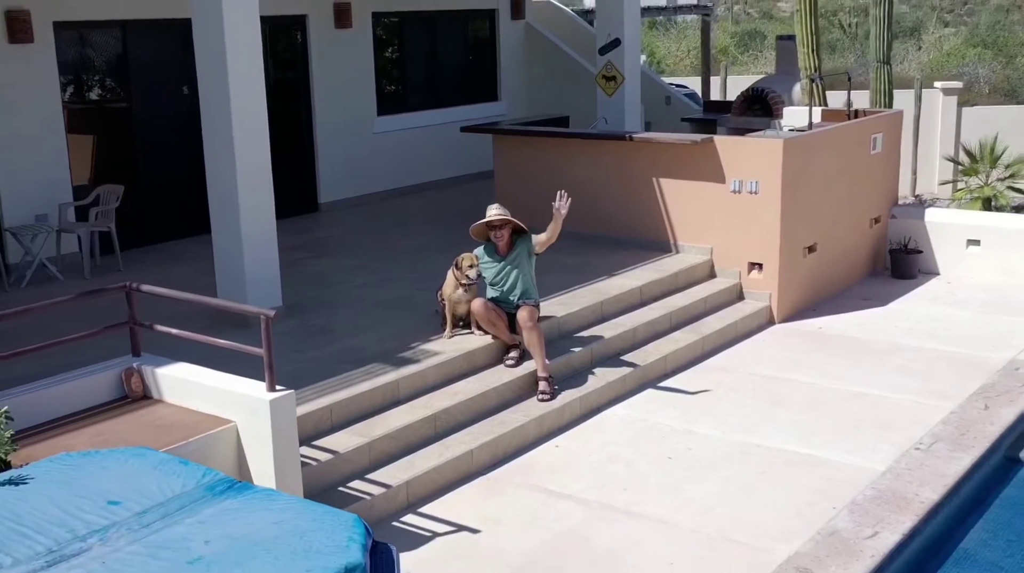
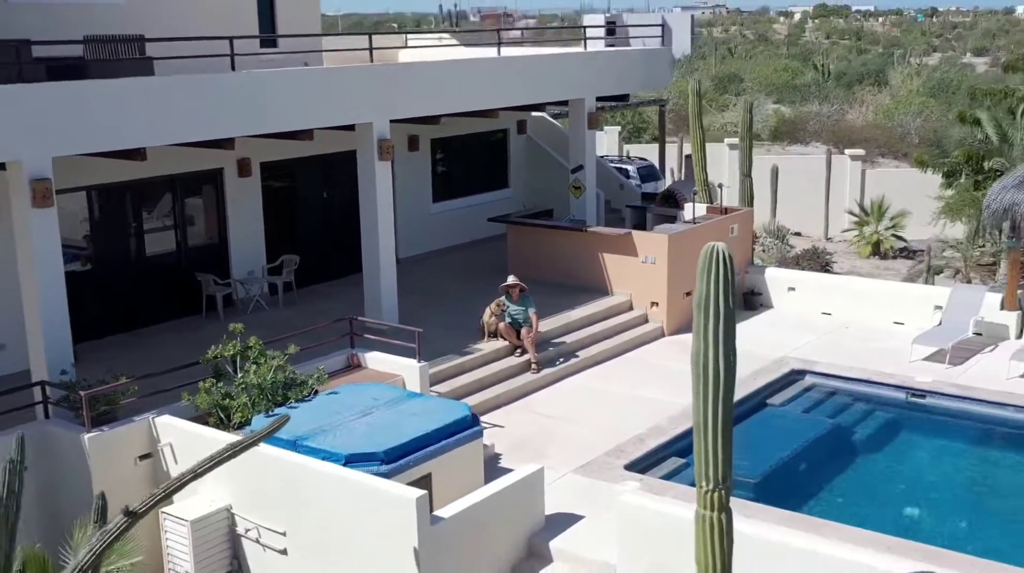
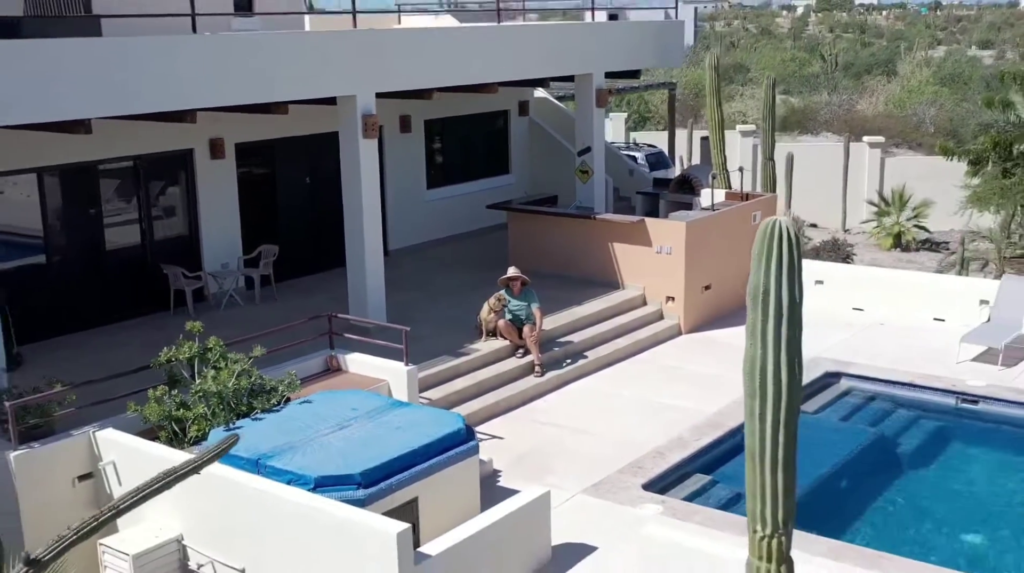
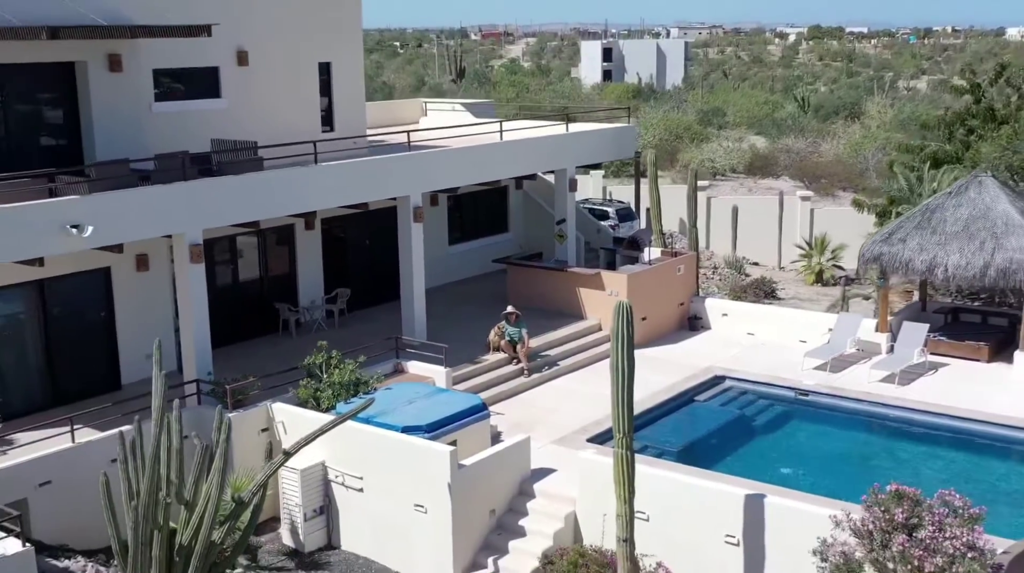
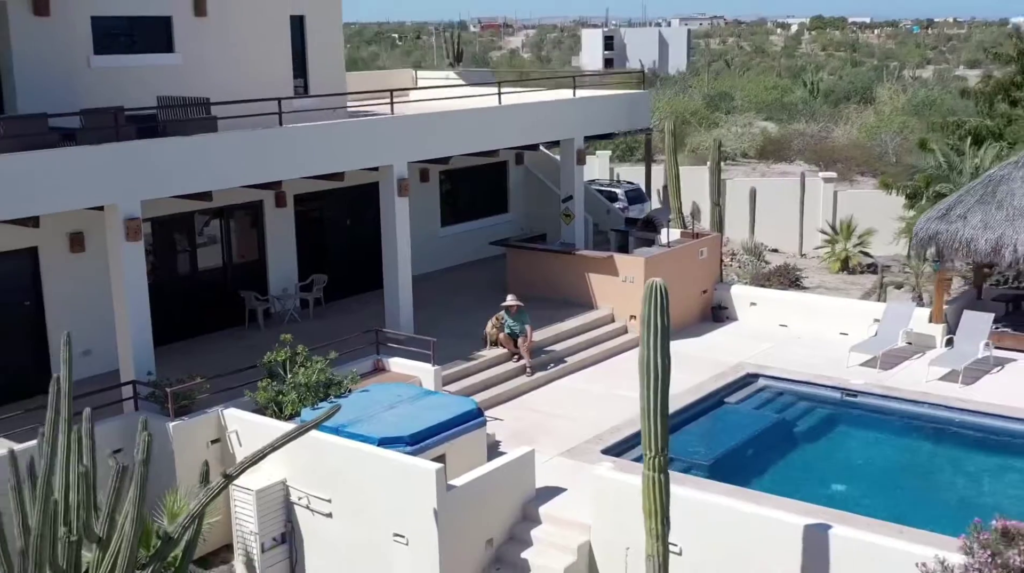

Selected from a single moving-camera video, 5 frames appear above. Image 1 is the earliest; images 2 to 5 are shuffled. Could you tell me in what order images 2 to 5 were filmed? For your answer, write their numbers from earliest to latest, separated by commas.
3, 2, 5, 4
